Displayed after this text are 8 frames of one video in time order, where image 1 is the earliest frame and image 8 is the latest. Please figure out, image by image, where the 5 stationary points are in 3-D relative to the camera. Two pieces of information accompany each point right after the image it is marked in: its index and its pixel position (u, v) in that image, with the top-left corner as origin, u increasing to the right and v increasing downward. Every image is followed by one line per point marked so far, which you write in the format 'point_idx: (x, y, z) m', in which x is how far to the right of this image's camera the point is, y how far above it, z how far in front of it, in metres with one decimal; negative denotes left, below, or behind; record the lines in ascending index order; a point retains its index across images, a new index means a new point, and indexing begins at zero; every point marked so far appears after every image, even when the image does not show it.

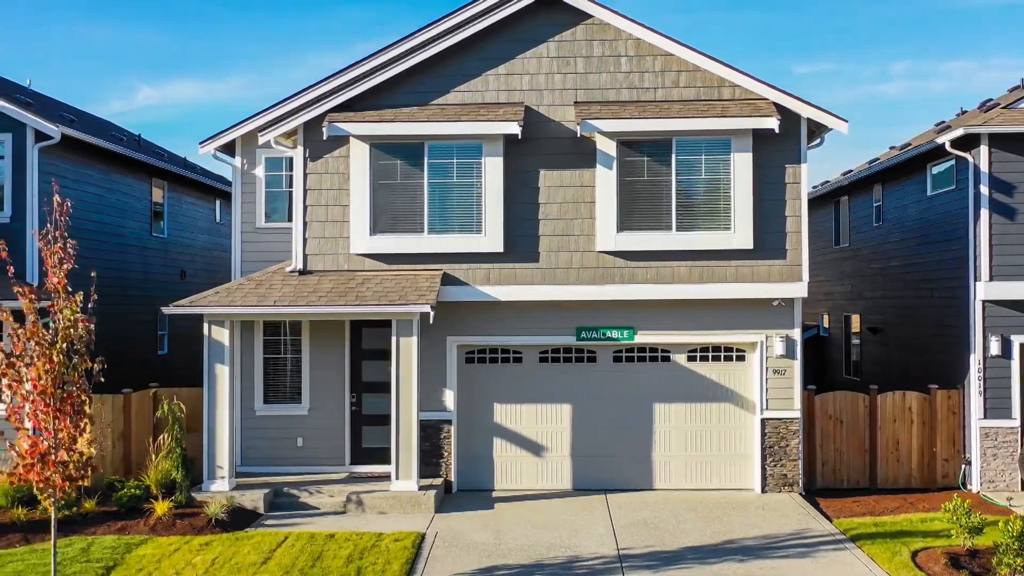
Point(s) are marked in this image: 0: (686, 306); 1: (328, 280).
0: (+2.3, -0.2, +12.2) m
1: (-2.3, +0.1, +11.9) m
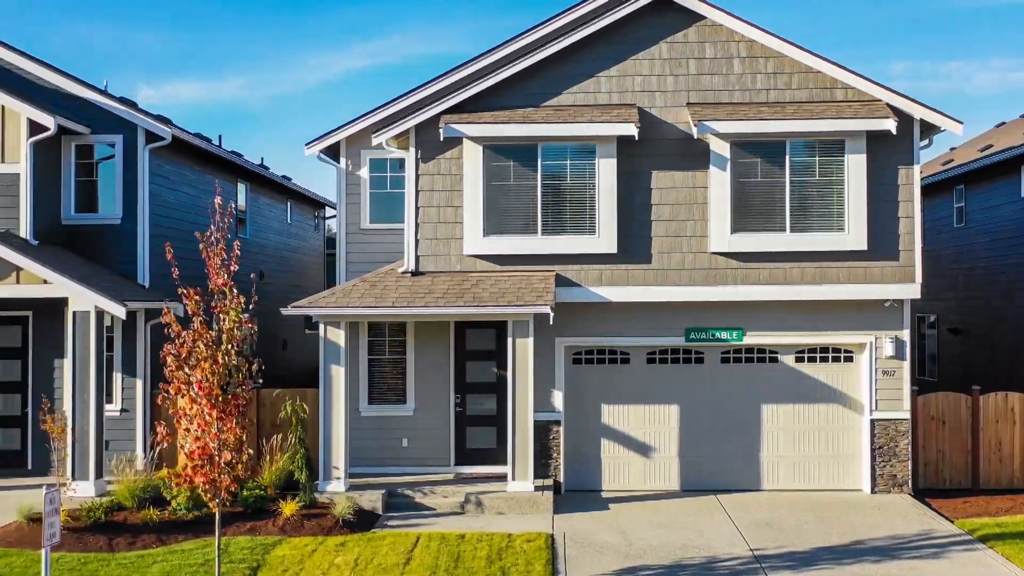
0: (+3.7, -0.2, +12.2) m
1: (-0.9, +0.1, +11.9) m
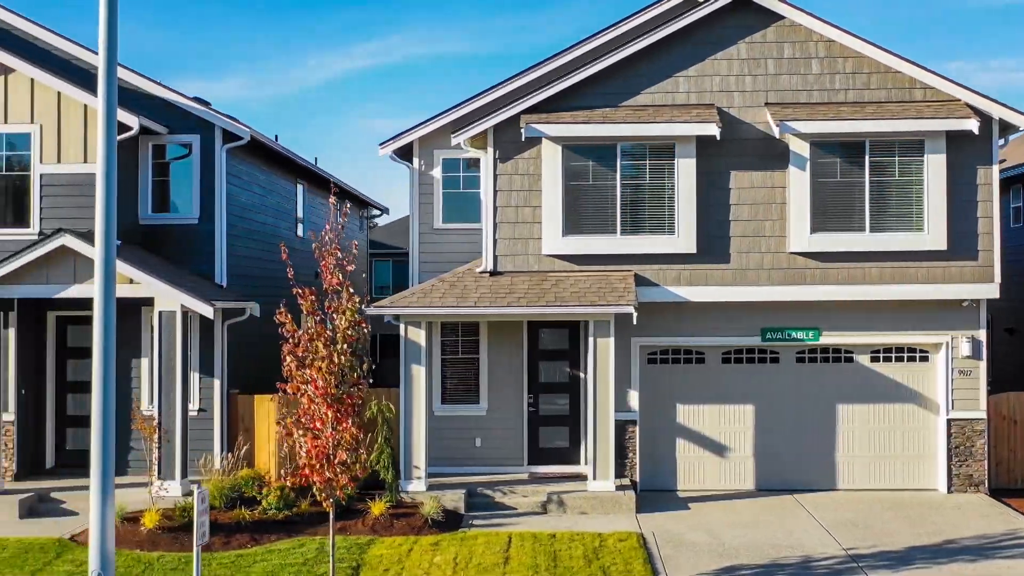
0: (+4.7, -0.2, +12.2) m
1: (+0.1, +0.1, +11.9) m
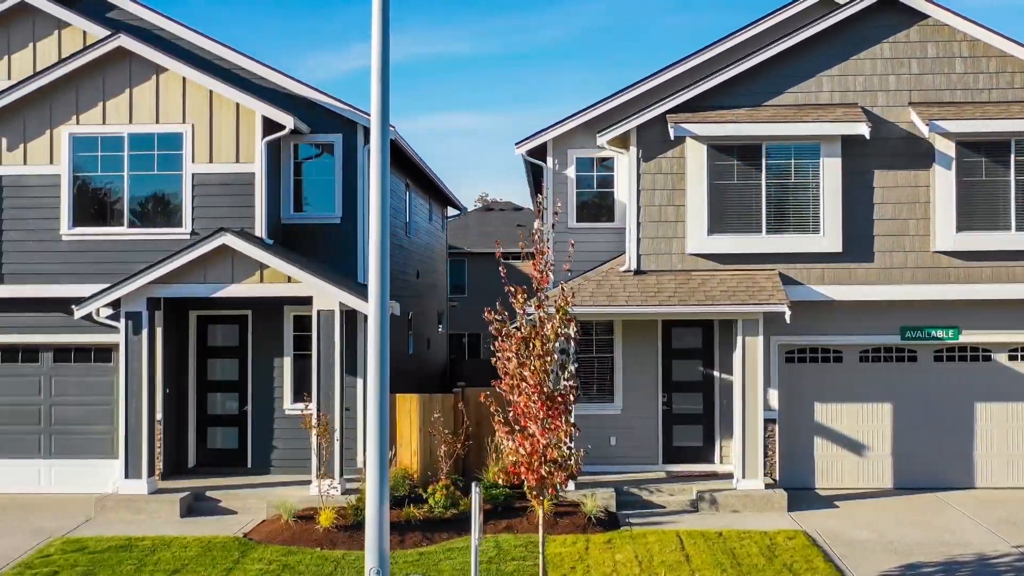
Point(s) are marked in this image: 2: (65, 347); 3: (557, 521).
0: (+6.6, -0.2, +12.3) m
1: (+2.0, +0.1, +11.9) m
2: (-5.8, -0.8, +12.1) m
3: (+0.5, -2.6, +10.6) m
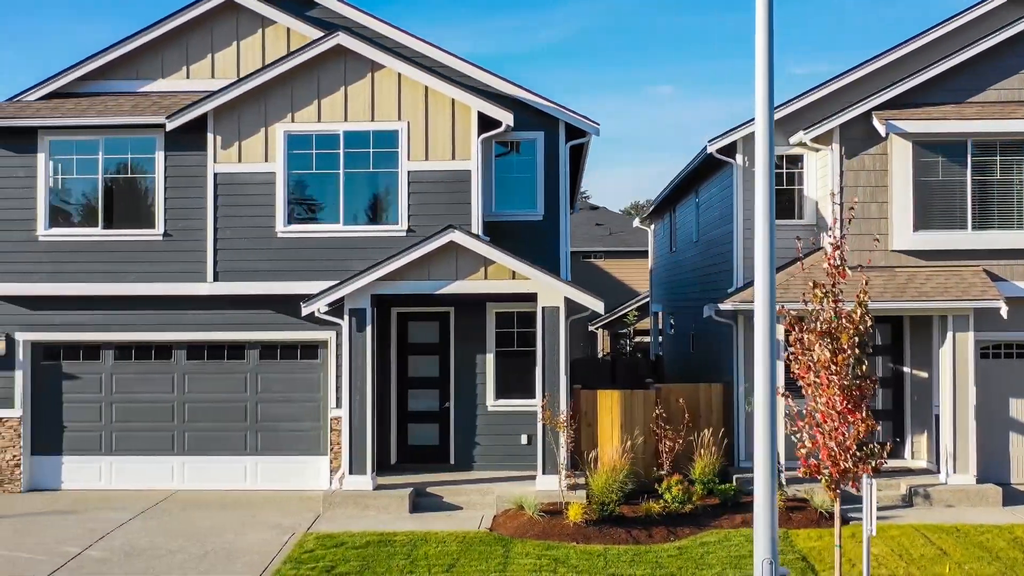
0: (+9.2, -0.2, +12.3) m
1: (+4.6, +0.2, +12.0) m
2: (-3.1, -0.7, +12.1) m
3: (+3.2, -2.6, +10.6) m
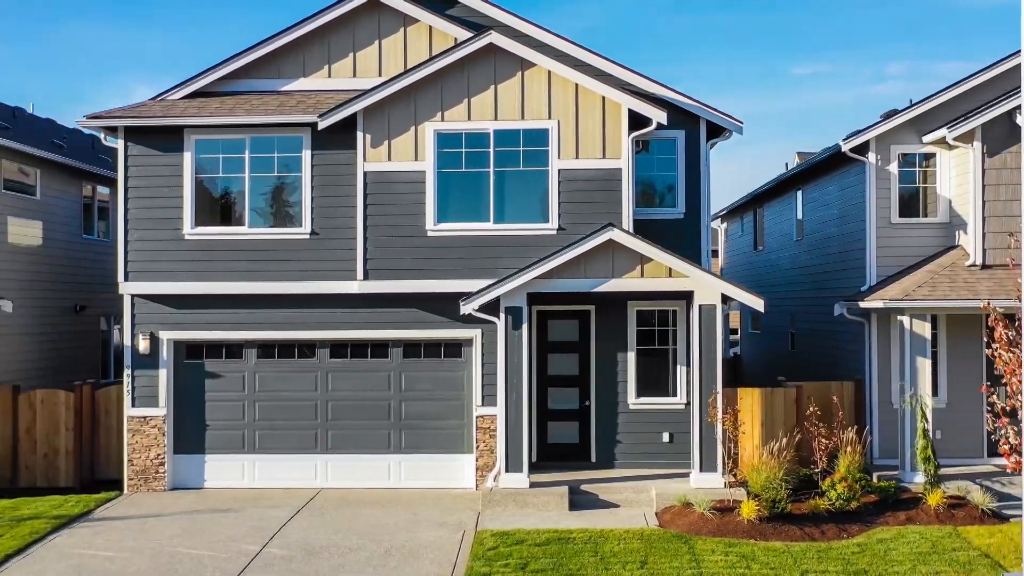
0: (+11.1, -0.1, +12.4) m
1: (+6.5, +0.2, +12.0) m
2: (-1.3, -0.7, +12.2) m
3: (+5.0, -2.6, +10.7) m
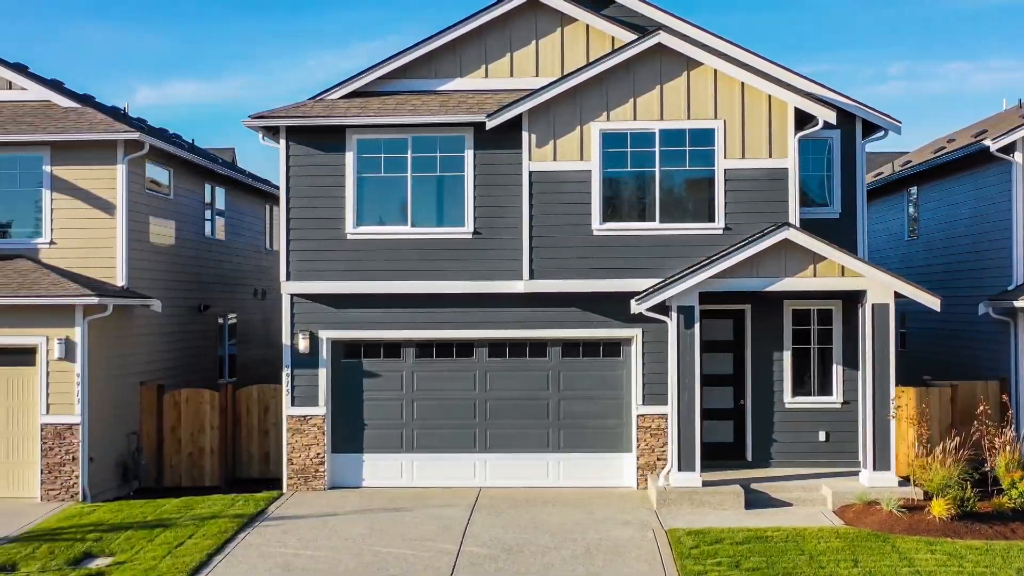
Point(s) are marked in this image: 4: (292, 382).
0: (+13.2, -0.1, +12.4) m
1: (+8.6, +0.2, +12.0) m
2: (+0.8, -0.7, +12.2) m
3: (+7.1, -2.6, +10.7) m
4: (-2.9, -1.2, +12.1) m
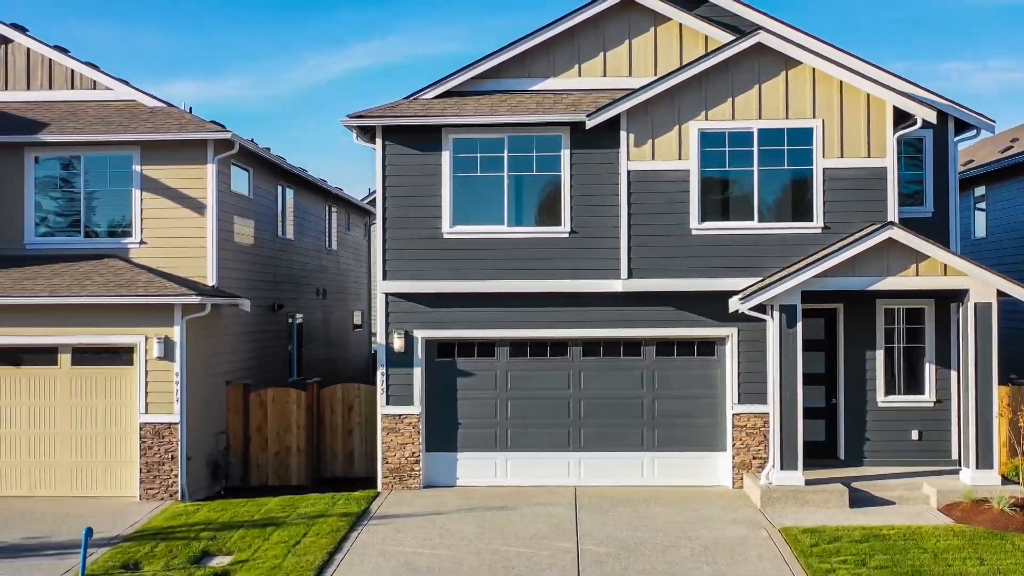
0: (+14.4, -0.1, +12.4) m
1: (+9.8, +0.2, +12.1) m
2: (+2.0, -0.7, +12.2) m
3: (+8.3, -2.5, +10.7) m
4: (-1.6, -1.2, +12.2) m
